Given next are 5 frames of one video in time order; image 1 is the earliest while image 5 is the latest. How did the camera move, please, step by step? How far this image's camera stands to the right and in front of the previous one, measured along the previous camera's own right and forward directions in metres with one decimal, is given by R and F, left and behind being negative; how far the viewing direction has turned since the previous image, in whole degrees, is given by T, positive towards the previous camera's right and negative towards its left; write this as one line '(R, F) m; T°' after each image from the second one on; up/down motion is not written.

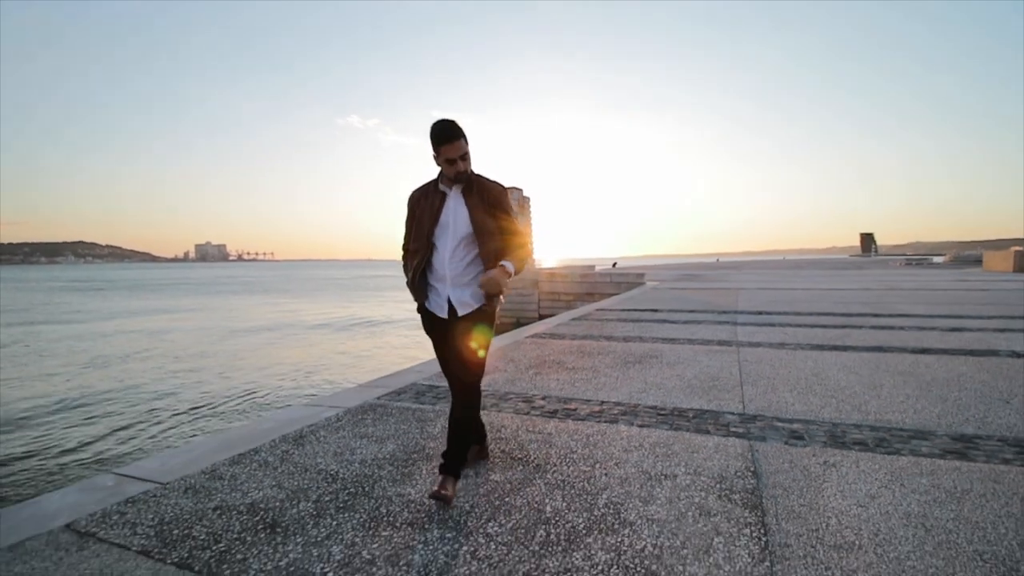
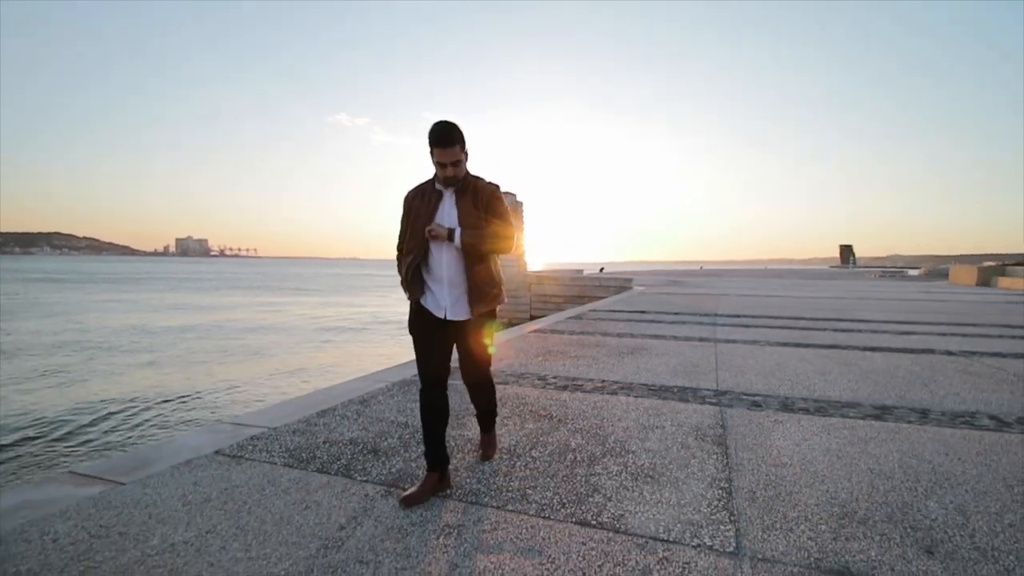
(-0.3, -0.8) m; +2°
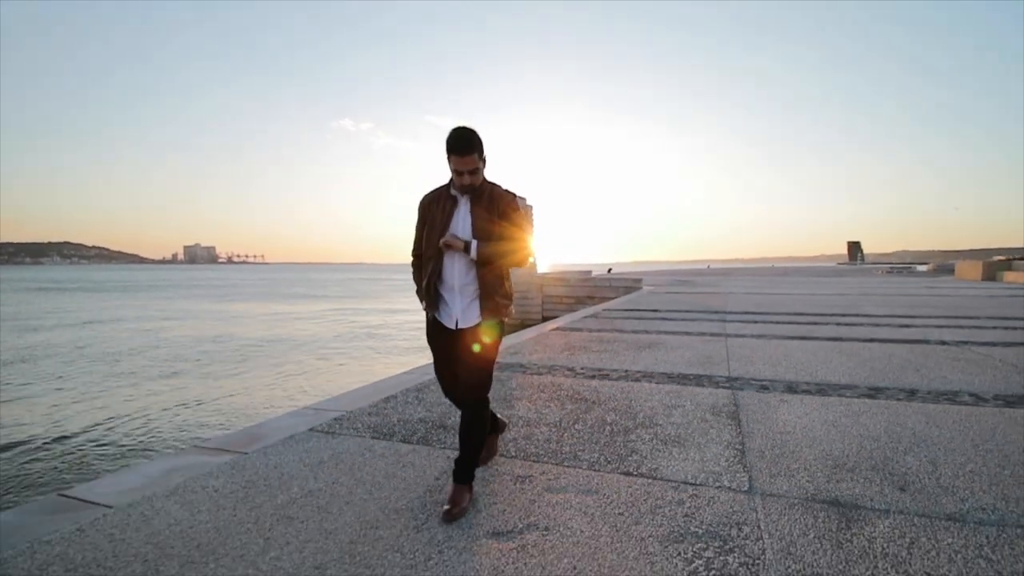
(-0.3, -0.6) m; -1°
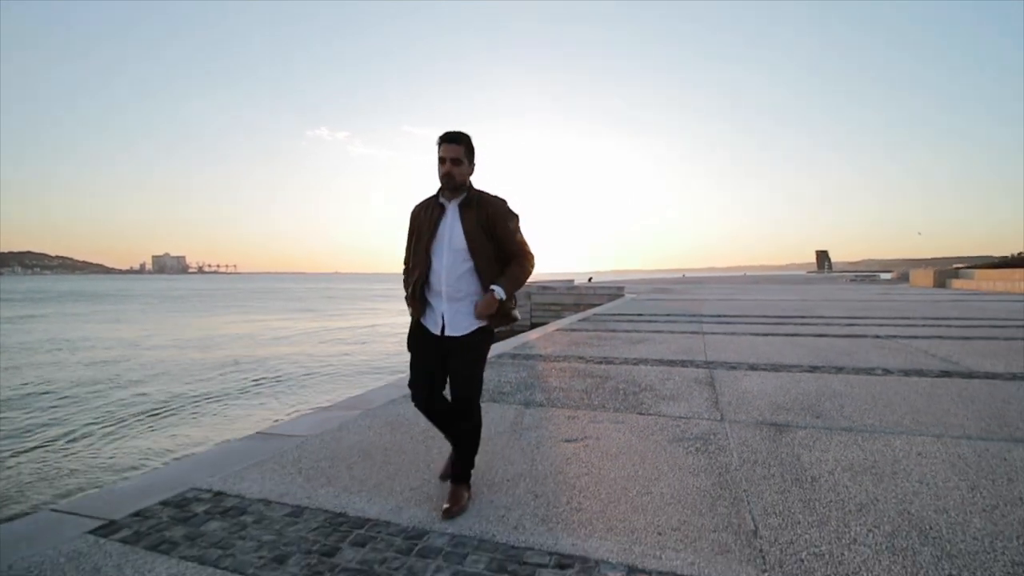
(-0.6, -1.3) m; +2°
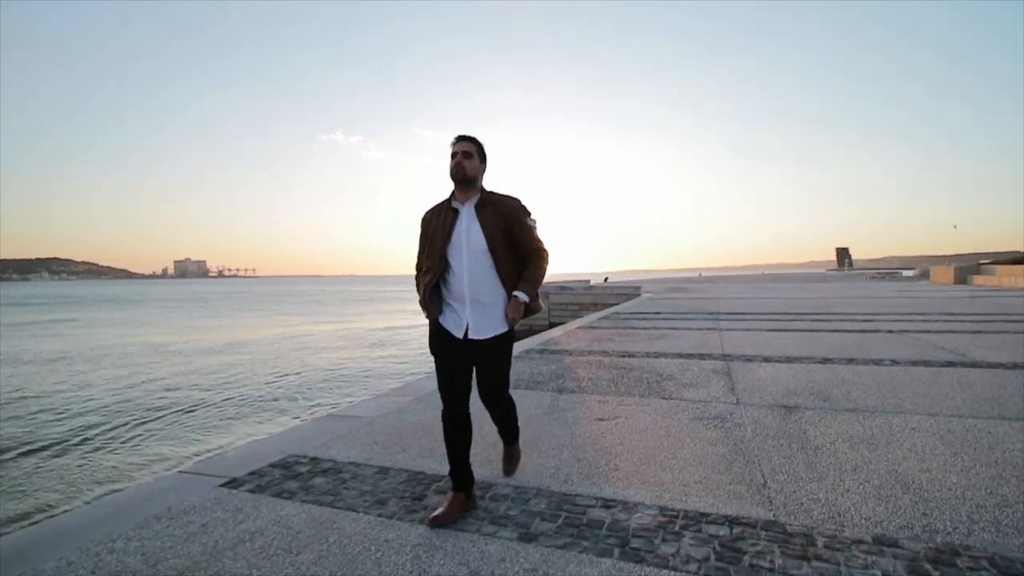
(-0.2, -0.5) m; -2°
